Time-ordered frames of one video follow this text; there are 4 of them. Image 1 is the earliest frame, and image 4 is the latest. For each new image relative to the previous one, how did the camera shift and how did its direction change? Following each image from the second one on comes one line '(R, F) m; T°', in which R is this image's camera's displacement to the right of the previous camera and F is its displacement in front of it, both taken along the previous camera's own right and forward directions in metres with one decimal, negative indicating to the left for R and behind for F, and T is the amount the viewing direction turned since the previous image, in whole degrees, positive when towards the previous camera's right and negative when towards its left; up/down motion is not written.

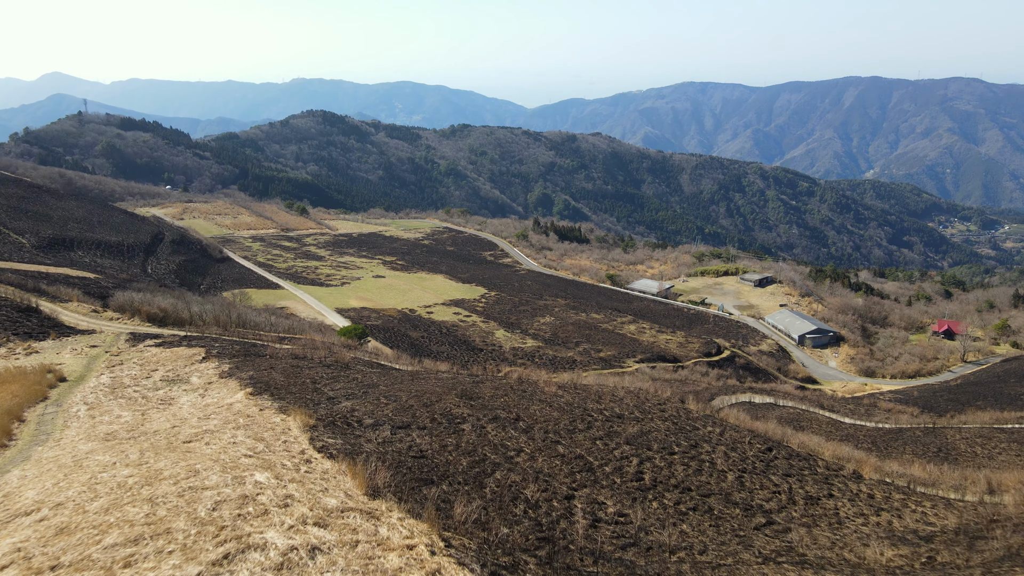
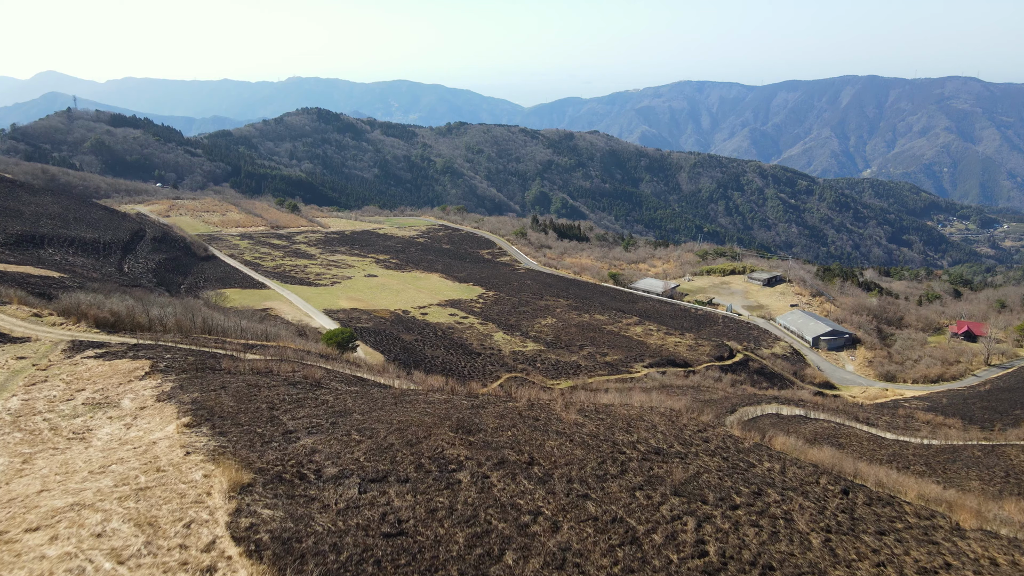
(-0.1, +2.3) m; 0°
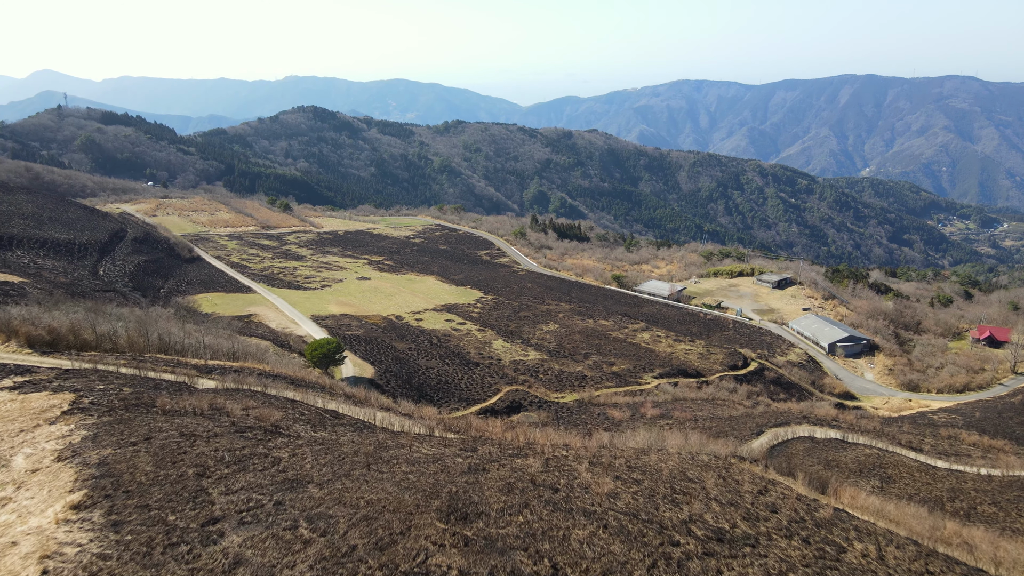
(-0.1, +2.2) m; 0°
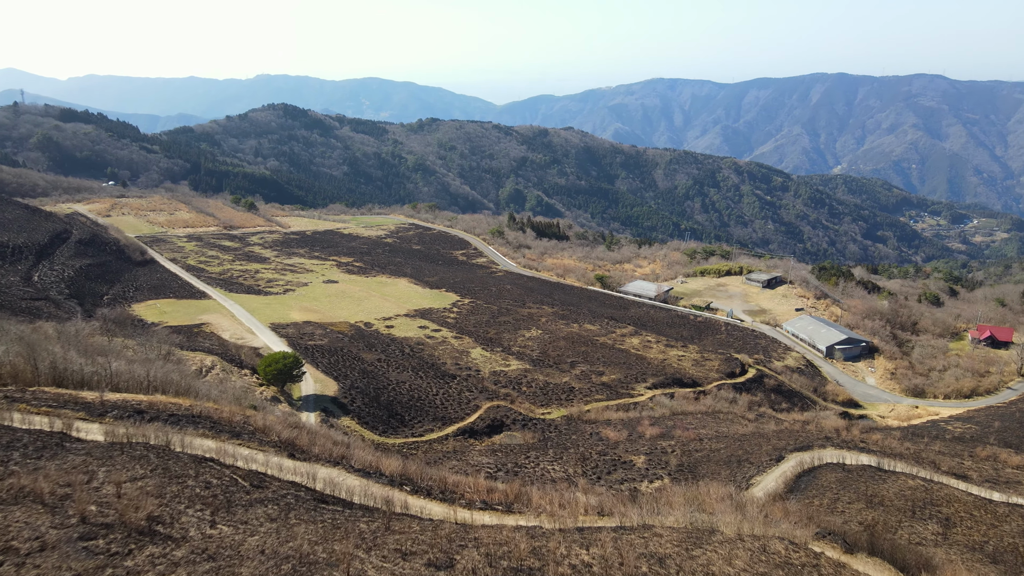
(-0.1, +2.7) m; +2°
